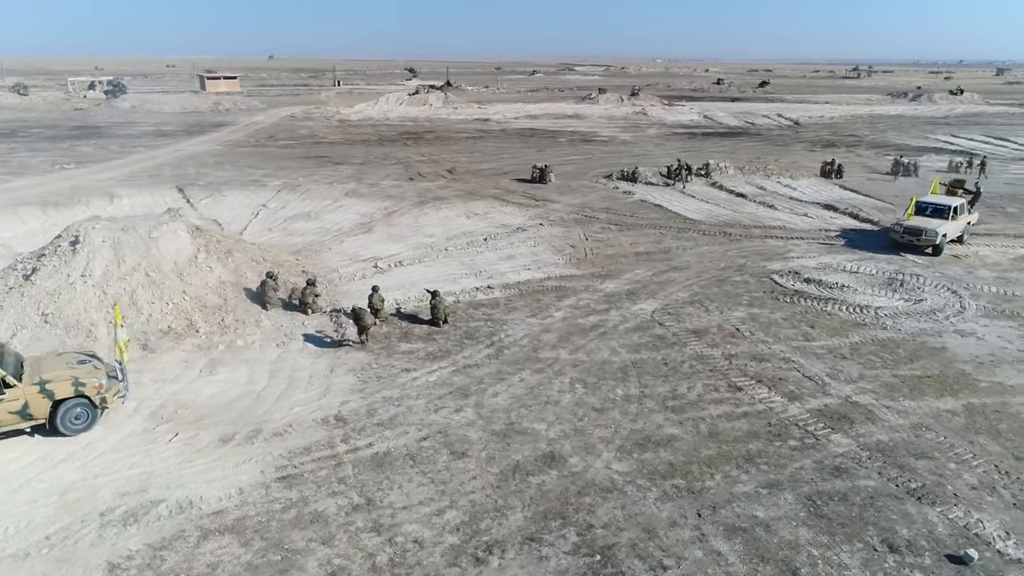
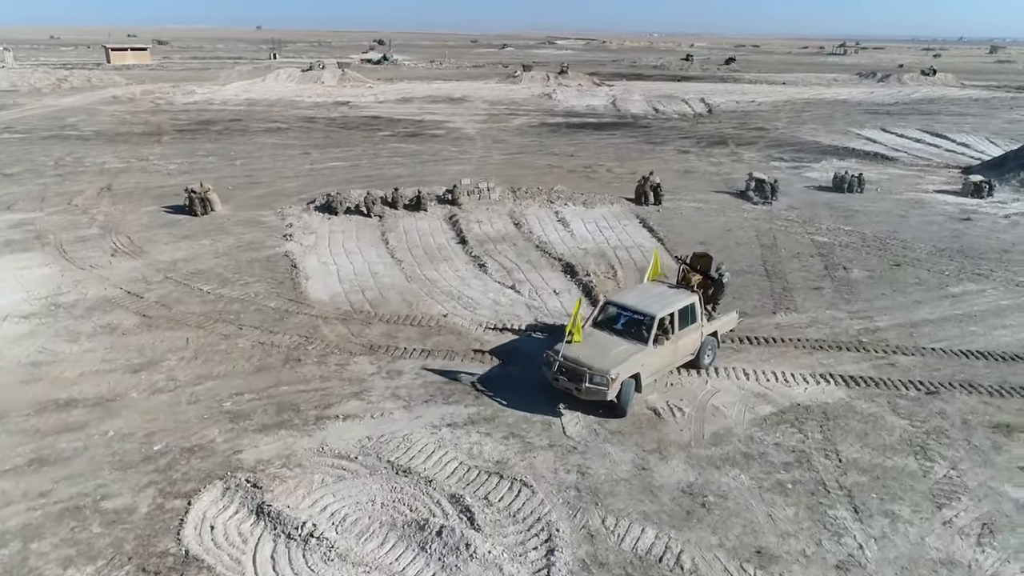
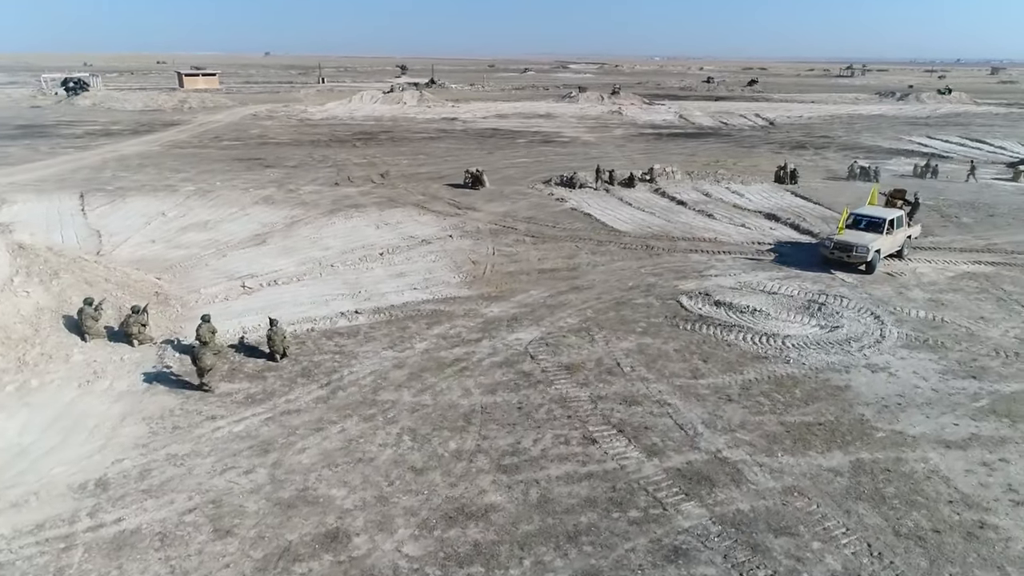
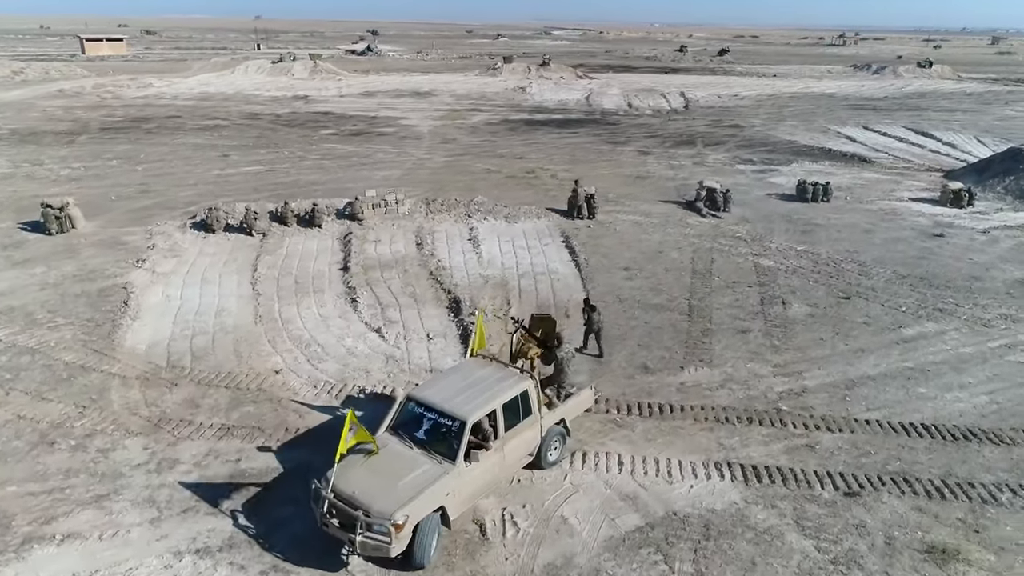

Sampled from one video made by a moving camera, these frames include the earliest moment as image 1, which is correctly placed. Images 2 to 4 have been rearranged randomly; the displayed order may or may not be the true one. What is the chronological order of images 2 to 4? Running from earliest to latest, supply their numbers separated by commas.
3, 2, 4
